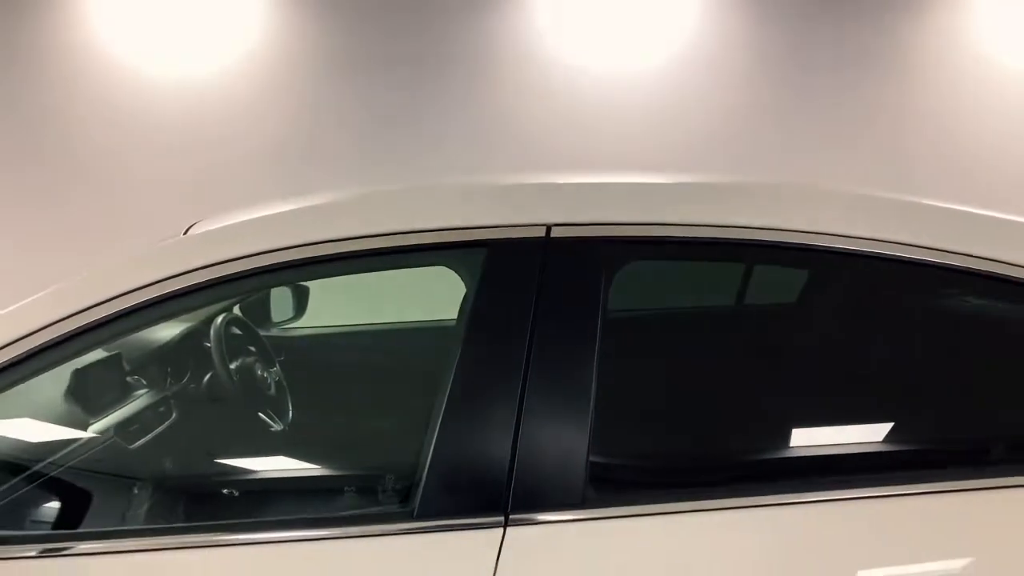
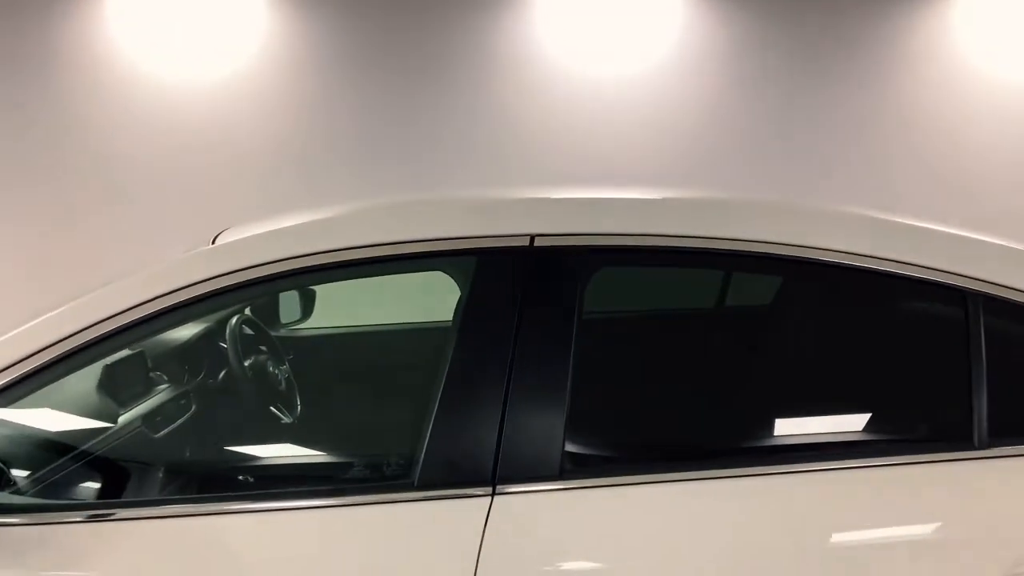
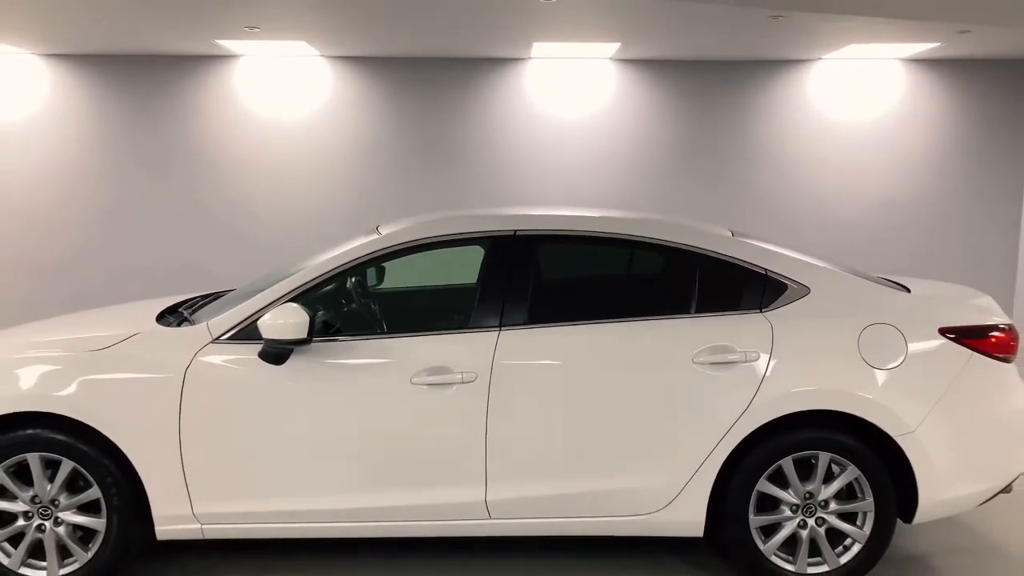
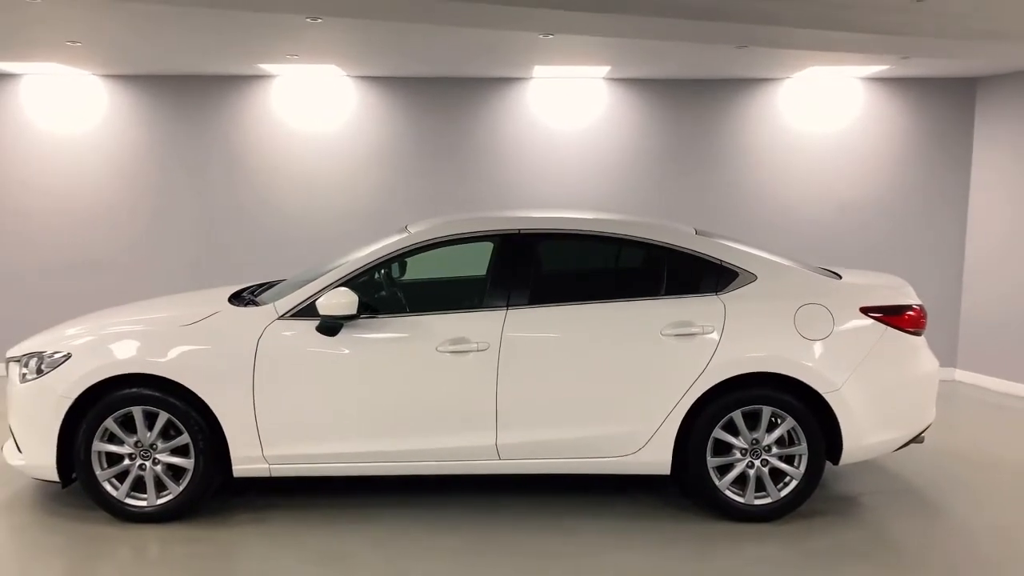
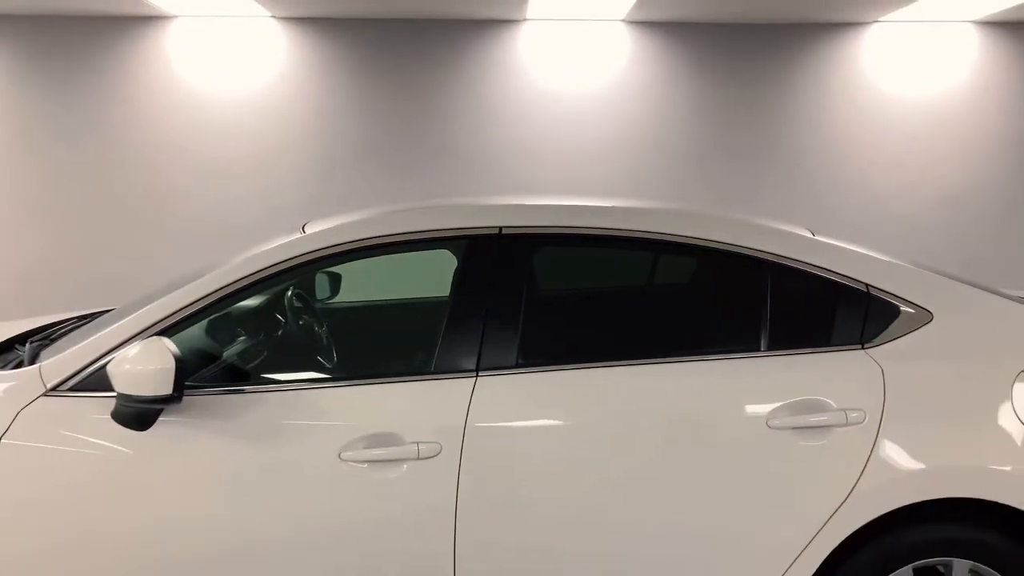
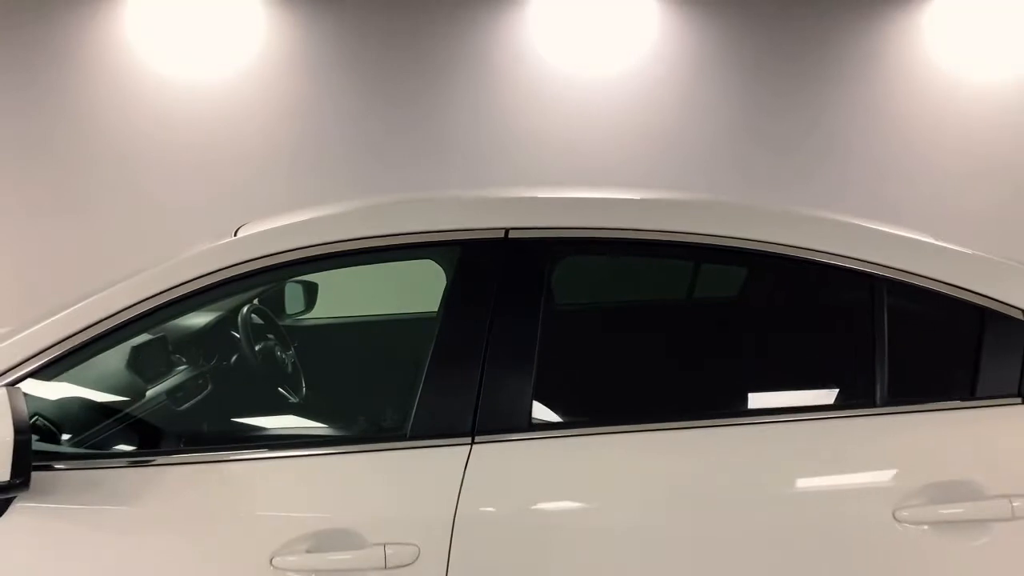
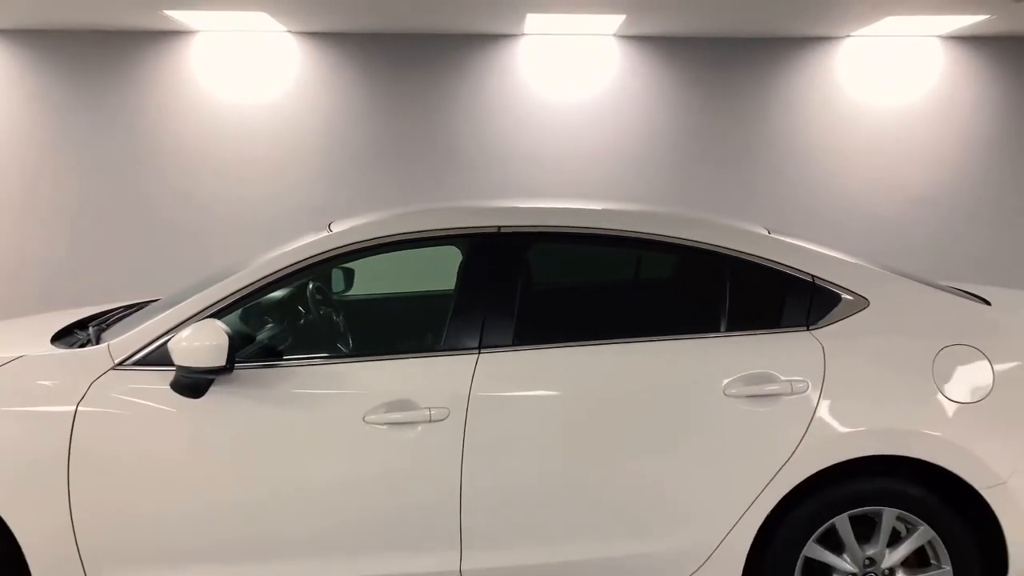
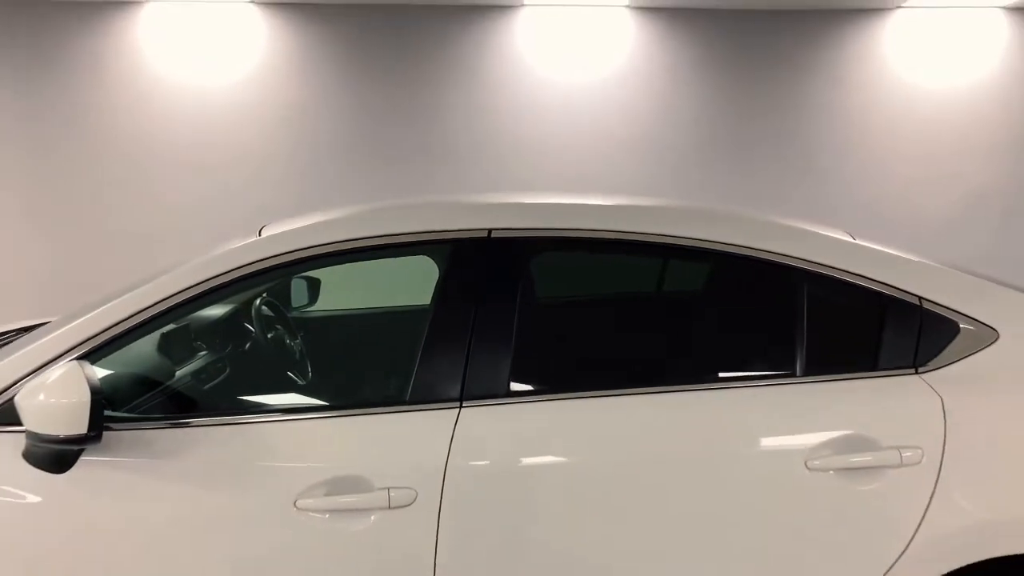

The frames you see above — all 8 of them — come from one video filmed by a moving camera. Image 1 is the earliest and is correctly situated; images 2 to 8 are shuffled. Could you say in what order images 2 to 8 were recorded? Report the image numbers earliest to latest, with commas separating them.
2, 6, 8, 5, 7, 3, 4
